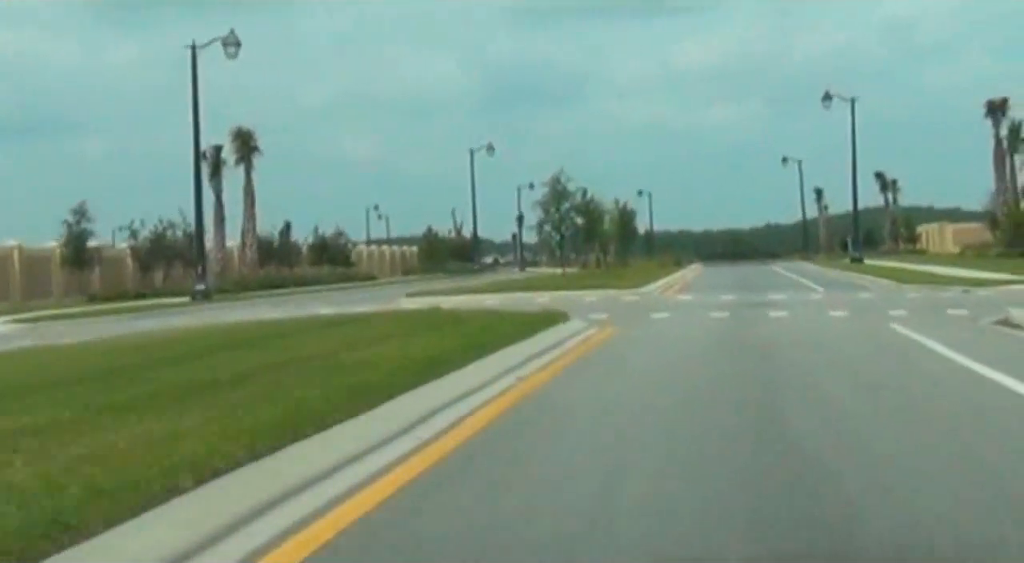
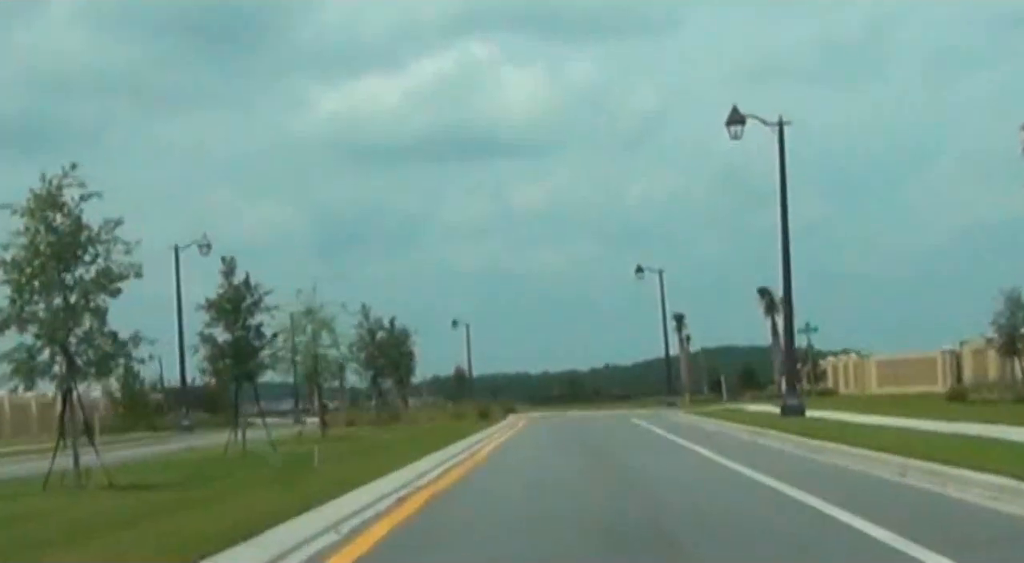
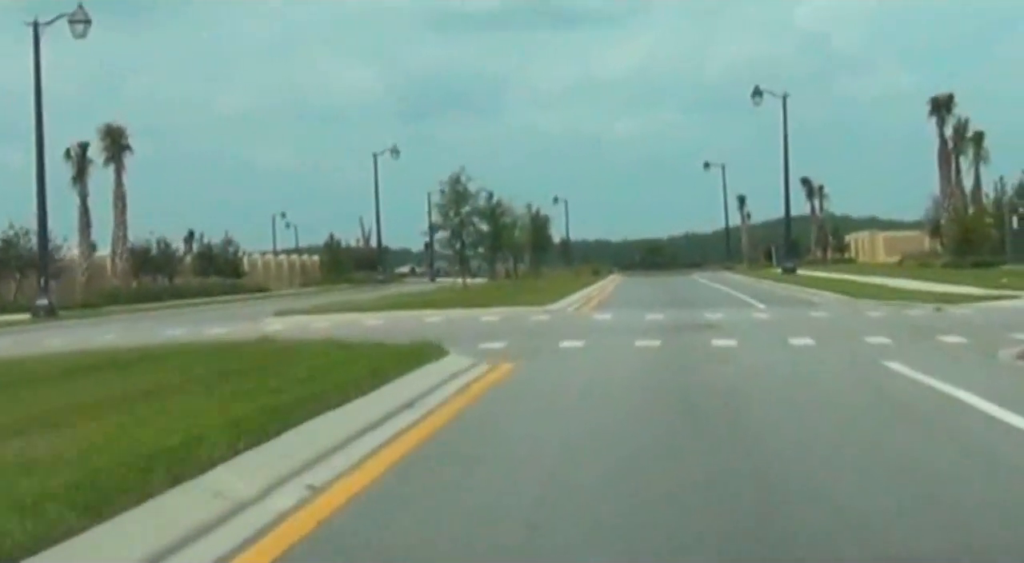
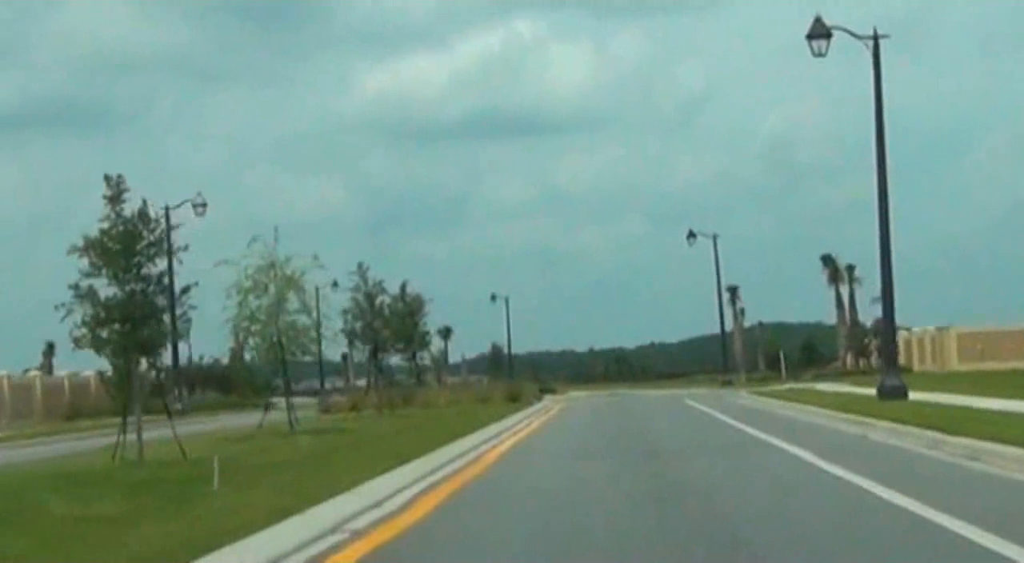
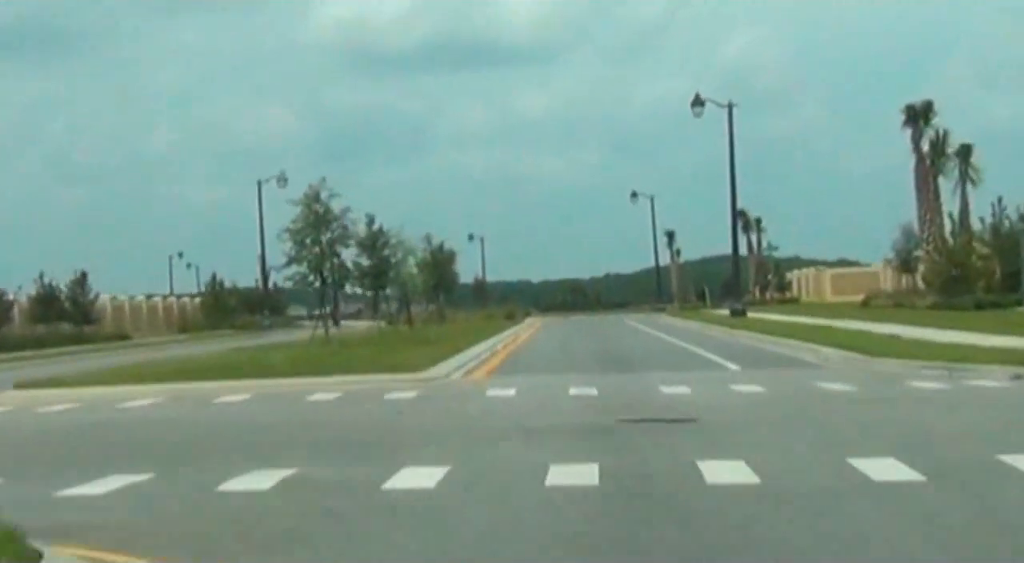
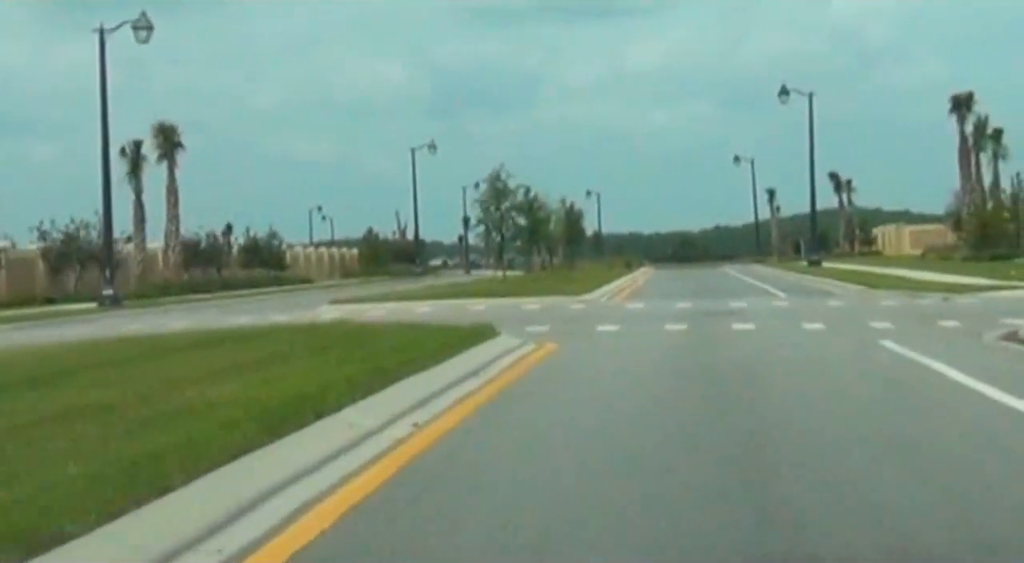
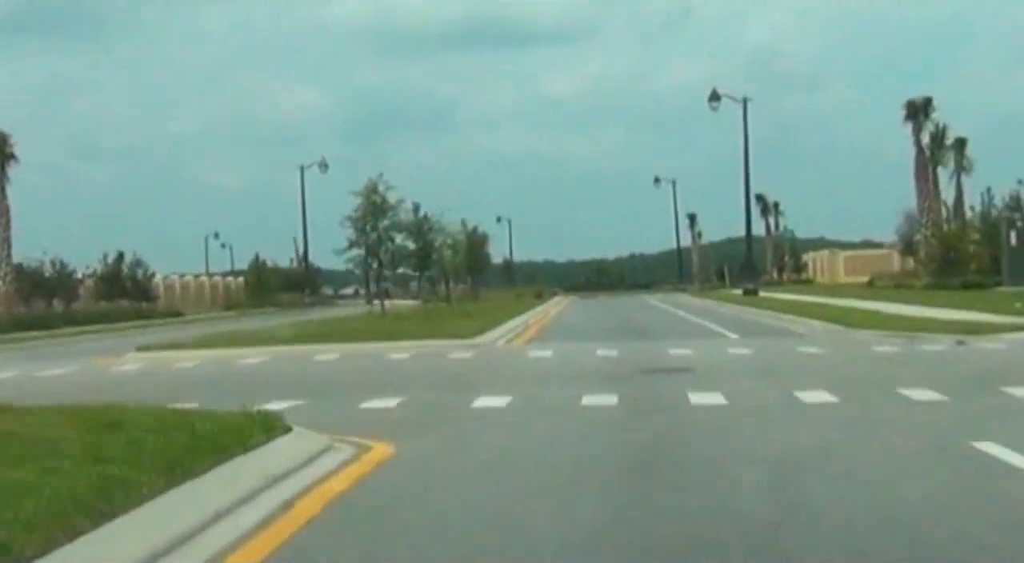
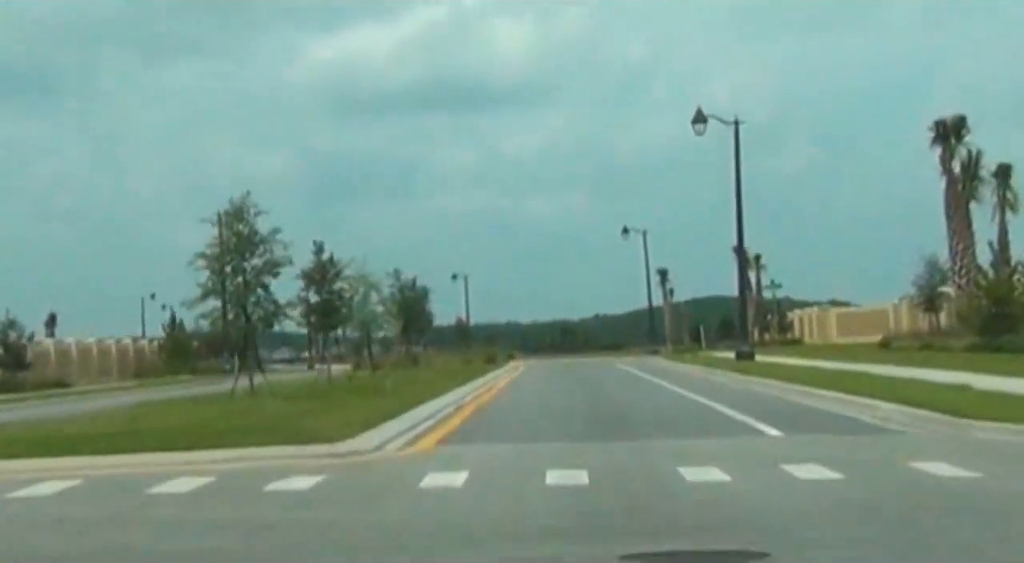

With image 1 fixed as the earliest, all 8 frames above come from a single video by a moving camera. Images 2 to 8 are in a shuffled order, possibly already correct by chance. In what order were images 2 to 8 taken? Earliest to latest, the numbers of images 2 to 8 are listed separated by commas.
6, 3, 7, 5, 8, 2, 4
